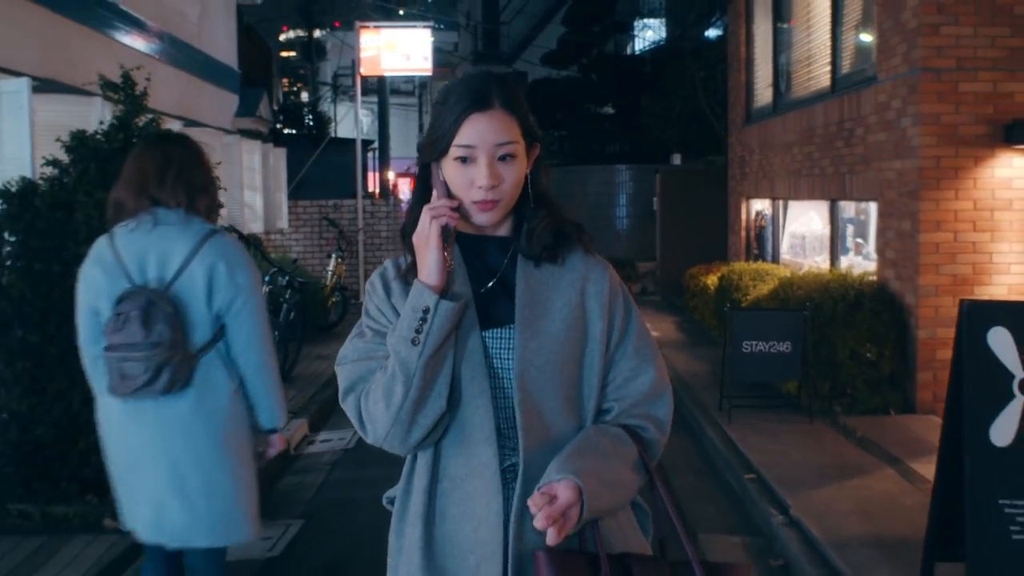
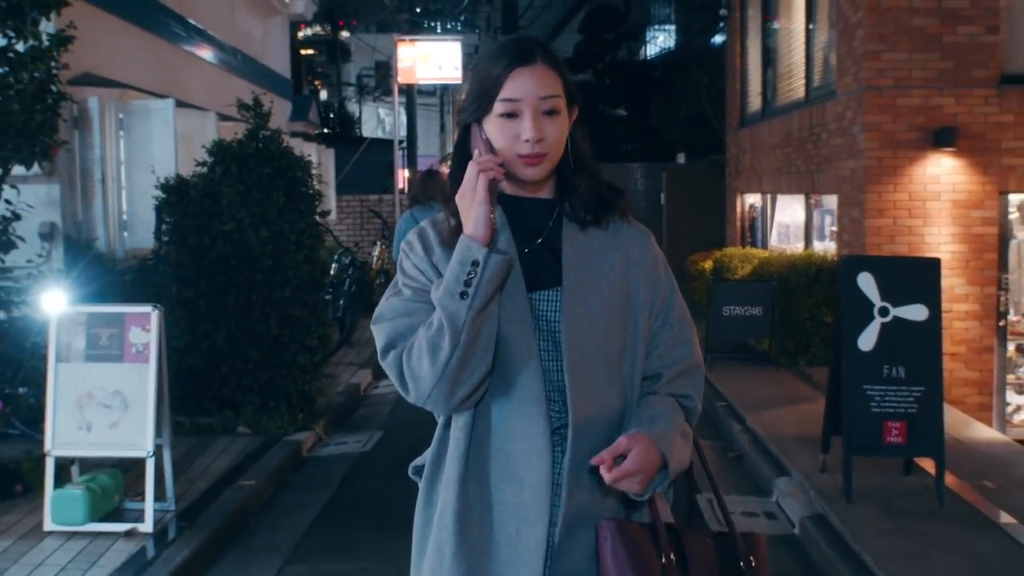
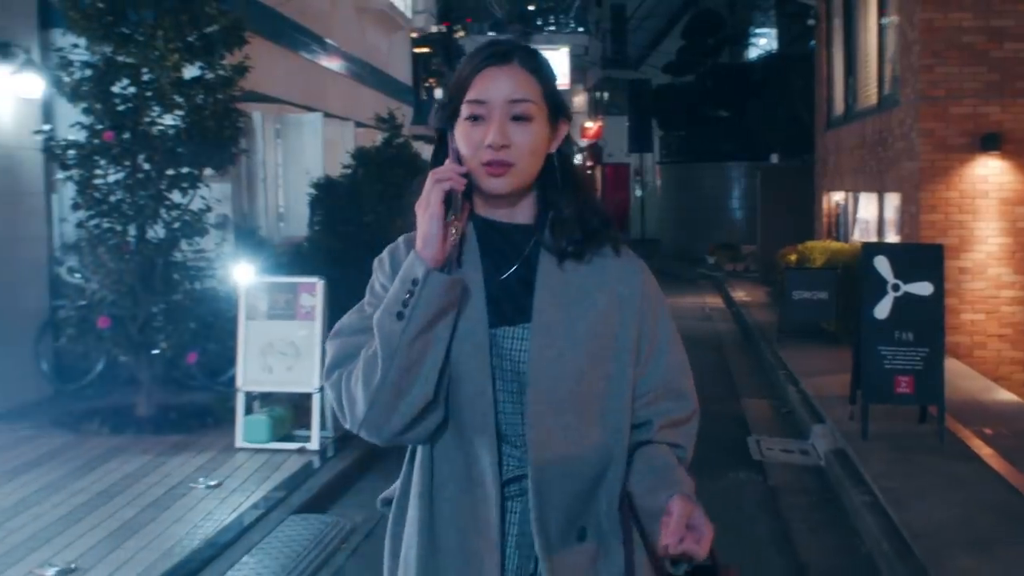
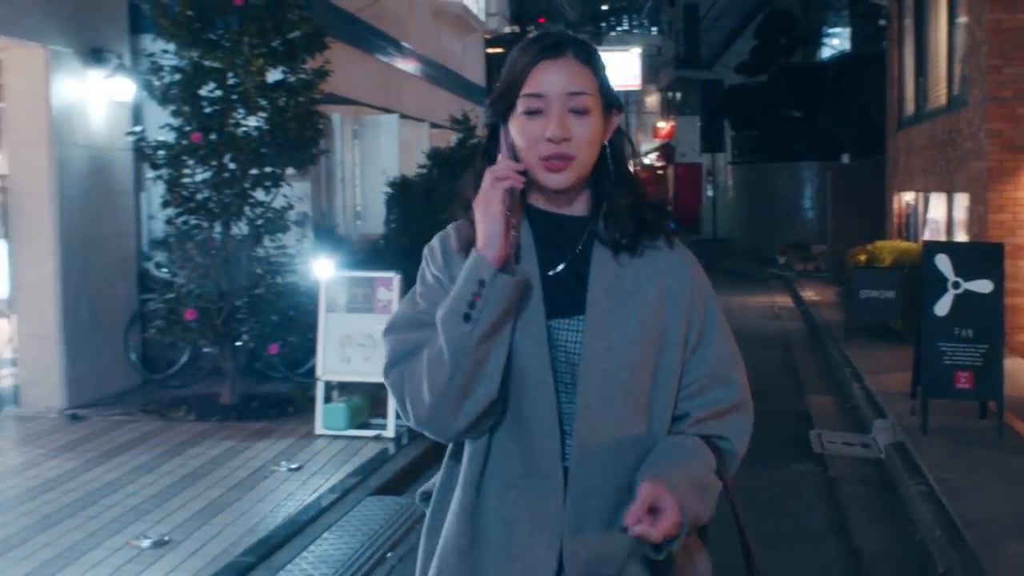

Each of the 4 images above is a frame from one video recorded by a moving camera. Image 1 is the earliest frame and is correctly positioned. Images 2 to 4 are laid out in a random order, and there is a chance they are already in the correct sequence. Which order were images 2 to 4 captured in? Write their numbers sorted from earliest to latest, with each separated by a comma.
2, 3, 4
